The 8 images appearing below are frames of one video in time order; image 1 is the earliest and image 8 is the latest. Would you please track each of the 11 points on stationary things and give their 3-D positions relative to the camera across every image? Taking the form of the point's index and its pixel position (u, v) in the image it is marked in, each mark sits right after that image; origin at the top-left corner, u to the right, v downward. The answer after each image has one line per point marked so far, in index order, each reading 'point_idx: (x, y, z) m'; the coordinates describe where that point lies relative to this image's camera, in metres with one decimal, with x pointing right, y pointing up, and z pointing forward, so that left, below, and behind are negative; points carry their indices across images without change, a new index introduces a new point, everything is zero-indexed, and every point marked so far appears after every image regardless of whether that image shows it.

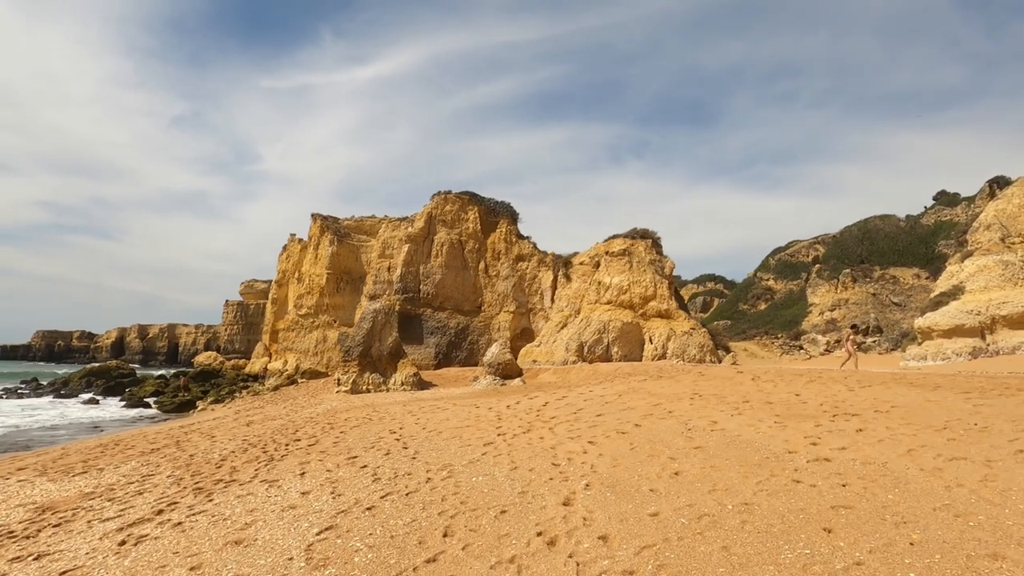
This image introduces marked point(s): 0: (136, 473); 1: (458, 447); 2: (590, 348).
0: (-5.2, -2.6, +7.3) m
1: (-0.7, -2.0, +6.5) m
2: (+2.6, -2.1, +18.5) m
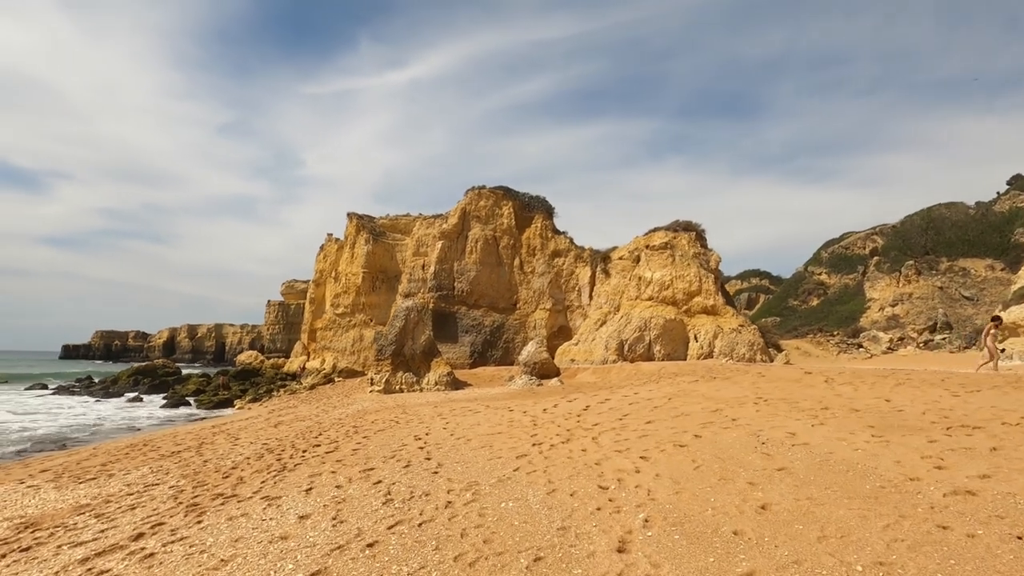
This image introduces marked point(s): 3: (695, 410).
0: (-4.7, -2.5, +6.8) m
1: (-0.3, -1.8, +5.7) m
2: (+3.8, -1.9, +17.4) m
3: (+2.5, -1.7, +7.4) m
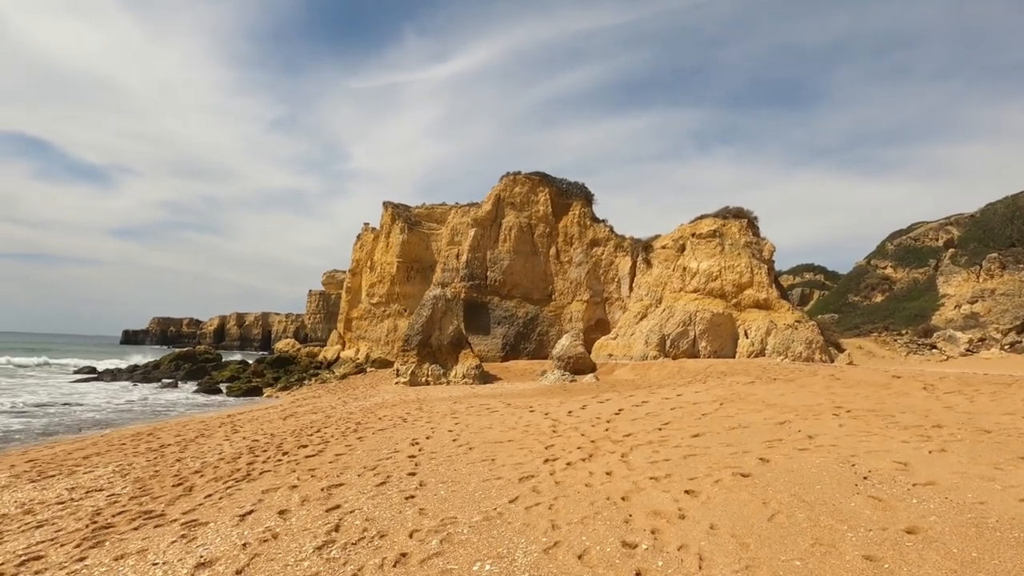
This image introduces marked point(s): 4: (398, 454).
0: (-4.6, -2.2, +5.8) m
1: (-0.3, -1.6, +4.4) m
2: (+4.7, -1.6, +15.8) m
3: (+2.7, -1.4, +5.8) m
4: (-1.3, -1.9, +6.0) m
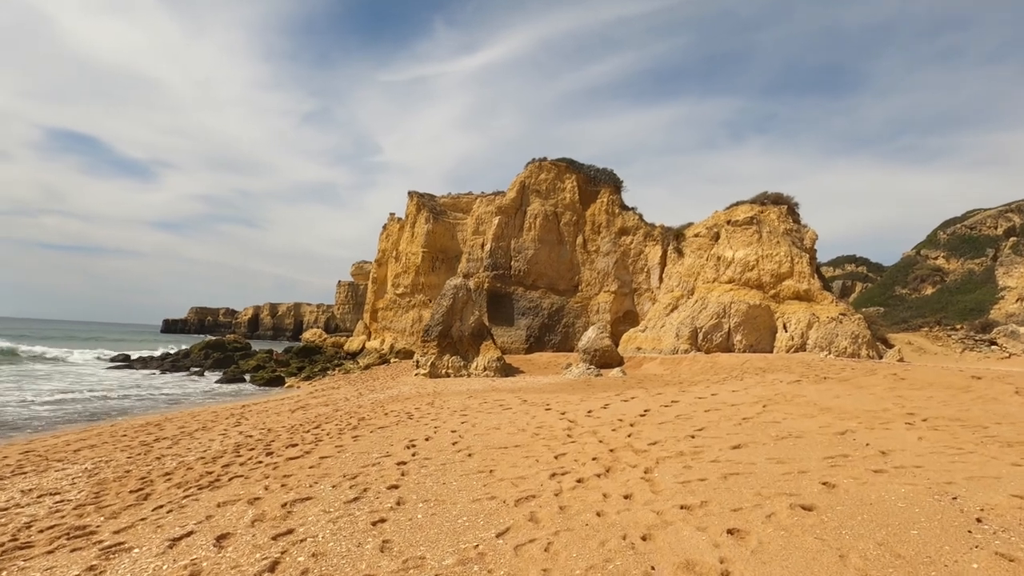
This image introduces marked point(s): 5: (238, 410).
0: (-4.5, -2.0, +5.3) m
1: (-0.3, -1.4, +3.5) m
2: (+5.3, -1.3, +14.7) m
3: (+2.7, -1.3, +4.9) m
4: (-1.2, -1.7, +5.2) m
5: (-6.8, -3.0, +13.2) m
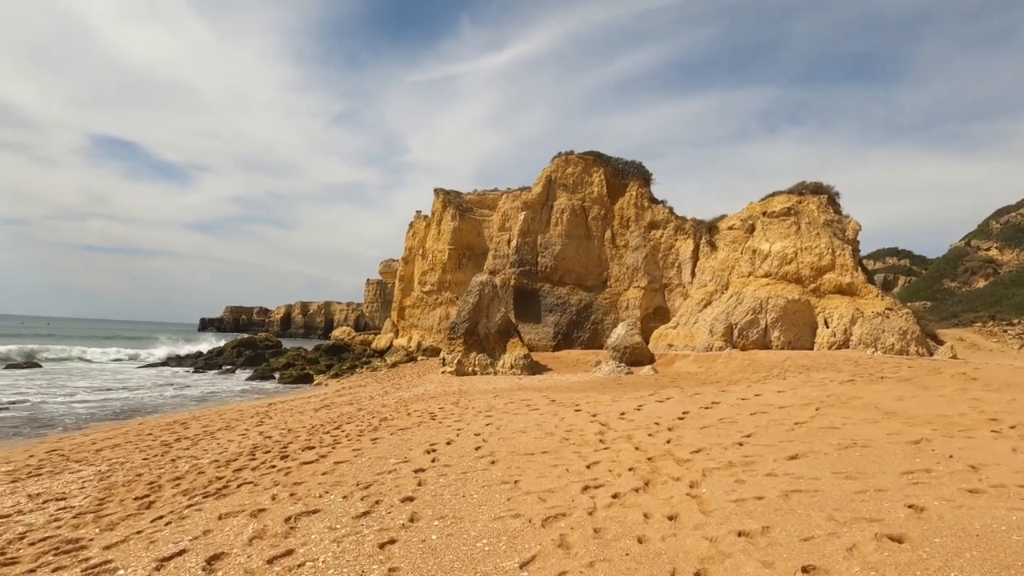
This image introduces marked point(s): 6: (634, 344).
0: (-4.3, -1.9, +5.1) m
1: (-0.1, -1.4, +3.1) m
2: (+6.0, -1.1, +14.0) m
3: (+2.9, -1.2, +4.3) m
4: (-1.0, -1.6, +4.9) m
5: (-6.1, -3.0, +13.1) m
6: (+3.2, -1.5, +14.1) m
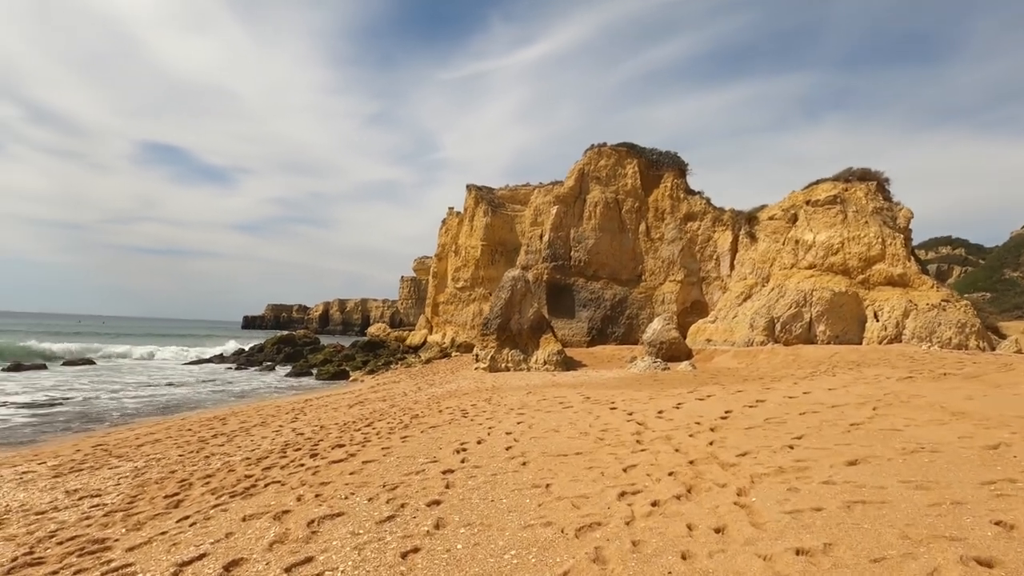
0: (-4.0, -1.9, +5.1) m
1: (0.0, -1.3, +2.9) m
2: (+6.8, -0.9, +13.4) m
3: (+3.2, -1.1, +3.9) m
4: (-0.7, -1.6, +4.7) m
5: (-5.3, -2.9, +13.2) m
6: (+4.1, -1.3, +13.6) m
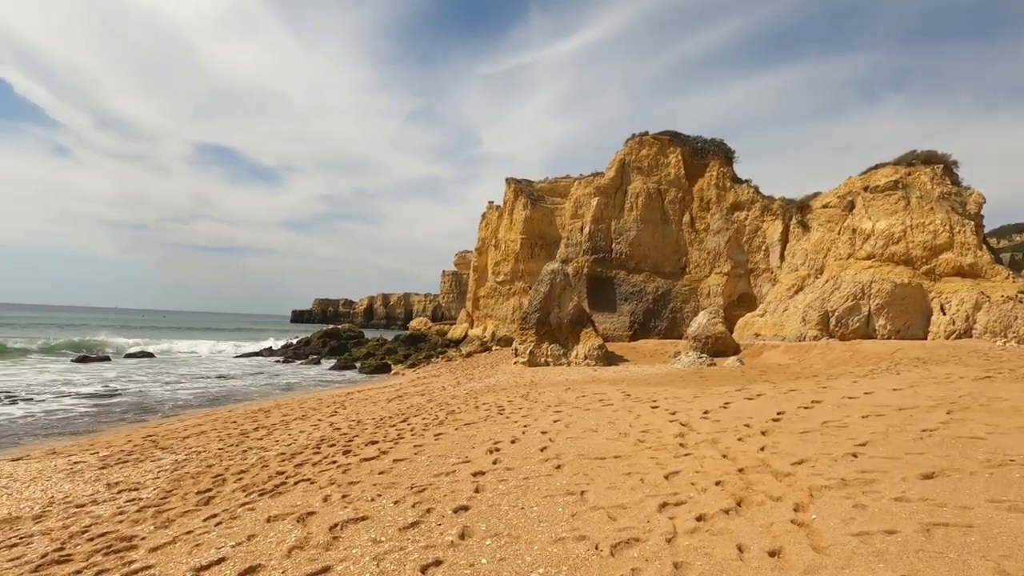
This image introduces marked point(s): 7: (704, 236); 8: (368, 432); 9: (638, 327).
0: (-3.7, -1.9, +5.2) m
1: (+0.2, -1.3, +2.7) m
2: (+7.8, -0.7, +12.6) m
3: (+3.4, -1.0, +3.4) m
4: (-0.4, -1.5, +4.5) m
5: (-4.3, -2.8, +13.4) m
6: (+5.0, -1.1, +13.1) m
7: (+7.0, +1.9, +19.5) m
8: (-1.9, -1.9, +7.1) m
9: (+4.5, -1.4, +19.2) m
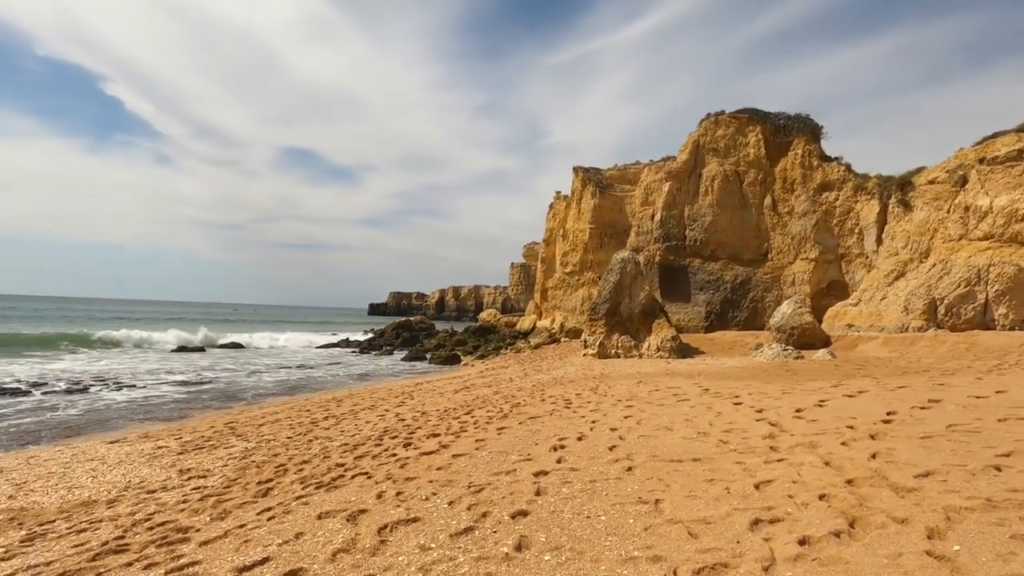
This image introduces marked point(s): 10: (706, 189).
0: (-3.0, -1.8, +5.3) m
1: (+0.4, -1.2, +2.3) m
2: (+9.2, -0.4, +11.1) m
3: (+3.7, -0.9, +2.6) m
4: (+0.1, -1.4, +4.2) m
5: (-2.6, -2.5, +13.5) m
6: (+6.6, -0.8, +12.0) m
7: (+9.3, +2.4, +18.1) m
8: (-1.0, -1.8, +6.9) m
9: (+6.8, -1.0, +18.1) m
10: (+7.0, +3.6, +19.3) m
